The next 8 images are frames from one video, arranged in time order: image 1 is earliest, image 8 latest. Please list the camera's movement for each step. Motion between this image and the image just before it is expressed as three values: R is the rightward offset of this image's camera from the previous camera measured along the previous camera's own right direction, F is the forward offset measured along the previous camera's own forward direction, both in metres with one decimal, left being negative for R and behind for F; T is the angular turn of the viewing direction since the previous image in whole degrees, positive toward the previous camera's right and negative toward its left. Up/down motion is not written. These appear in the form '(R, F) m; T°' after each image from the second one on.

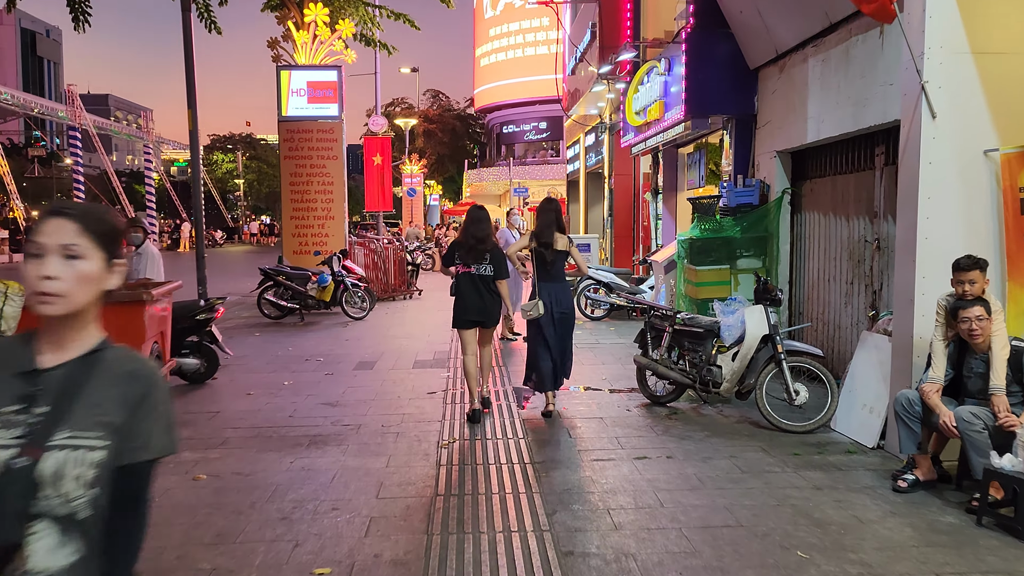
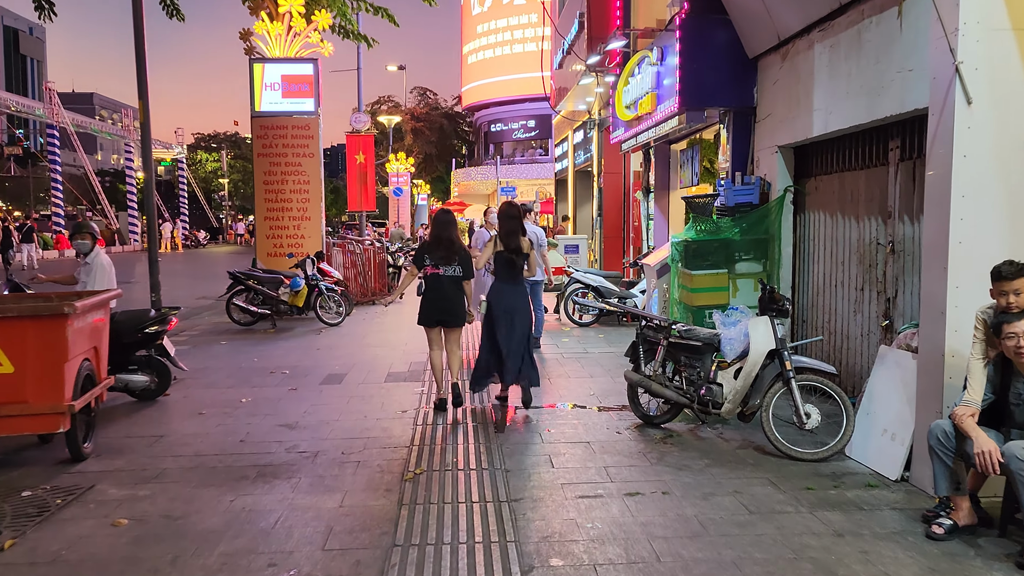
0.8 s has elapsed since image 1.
(+0.1, +0.6) m; +1°
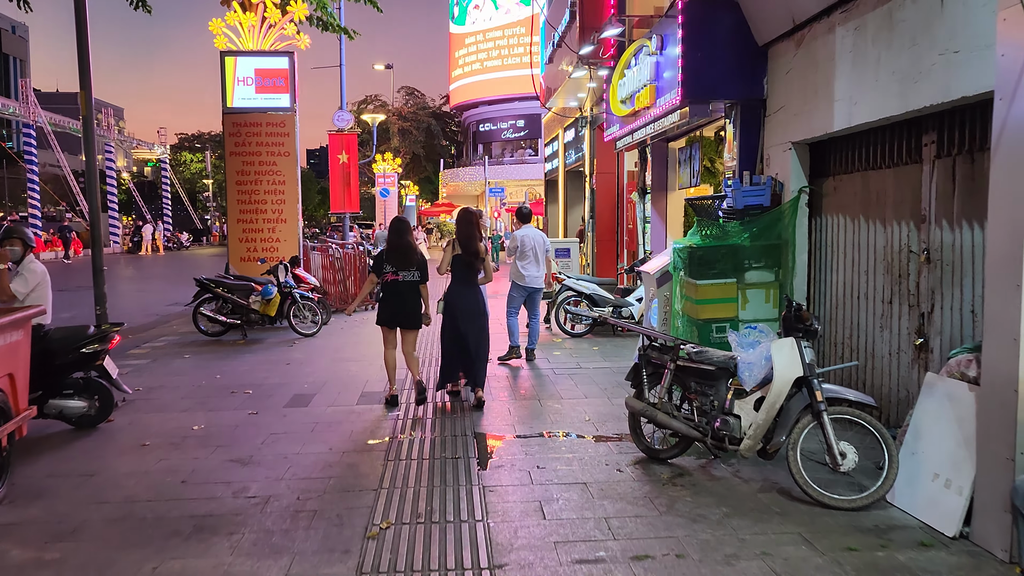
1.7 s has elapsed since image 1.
(0.0, +0.7) m; +1°
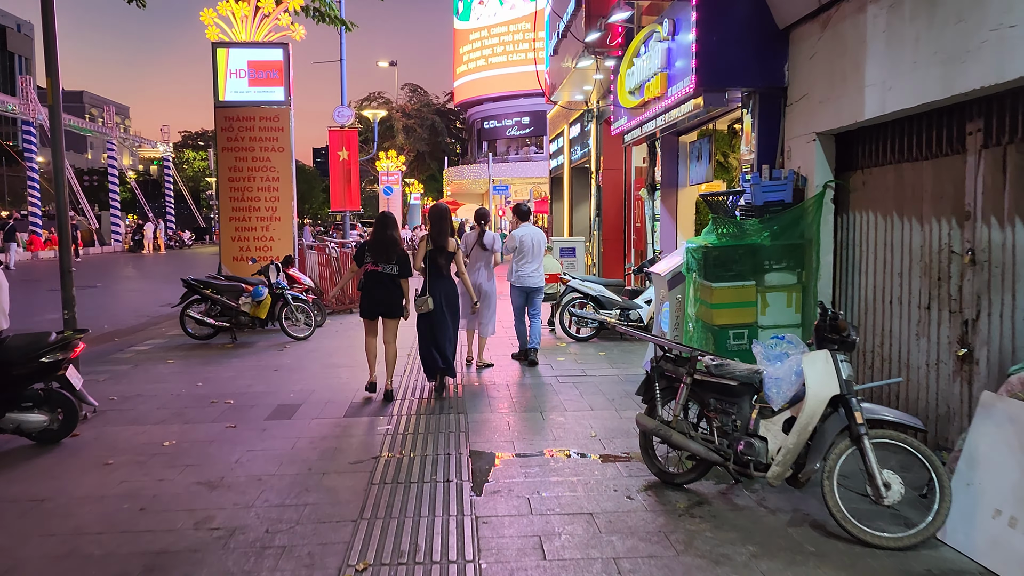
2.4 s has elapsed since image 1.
(0.0, +0.5) m; 0°
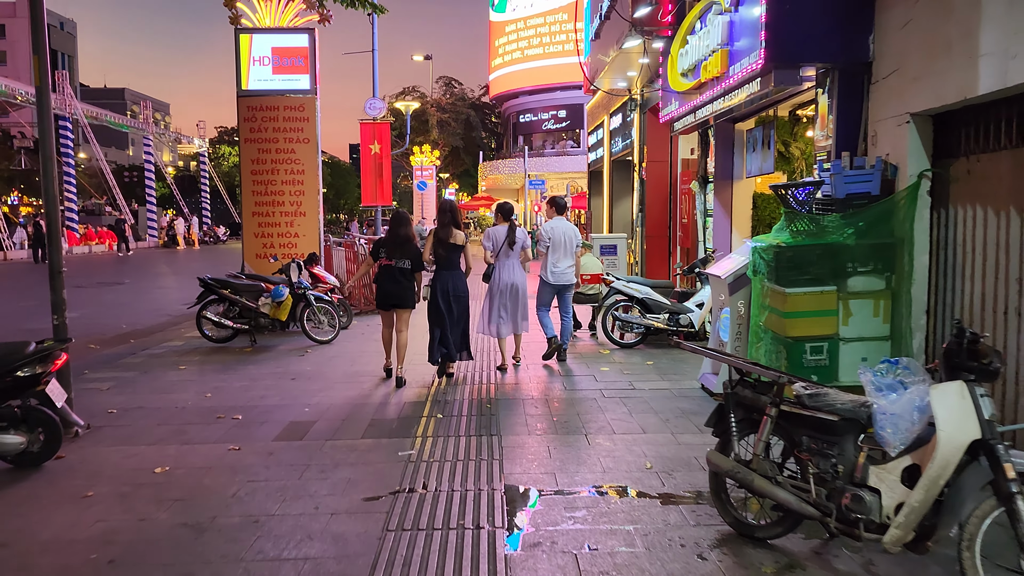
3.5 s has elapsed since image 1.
(0.0, +0.7) m; -2°
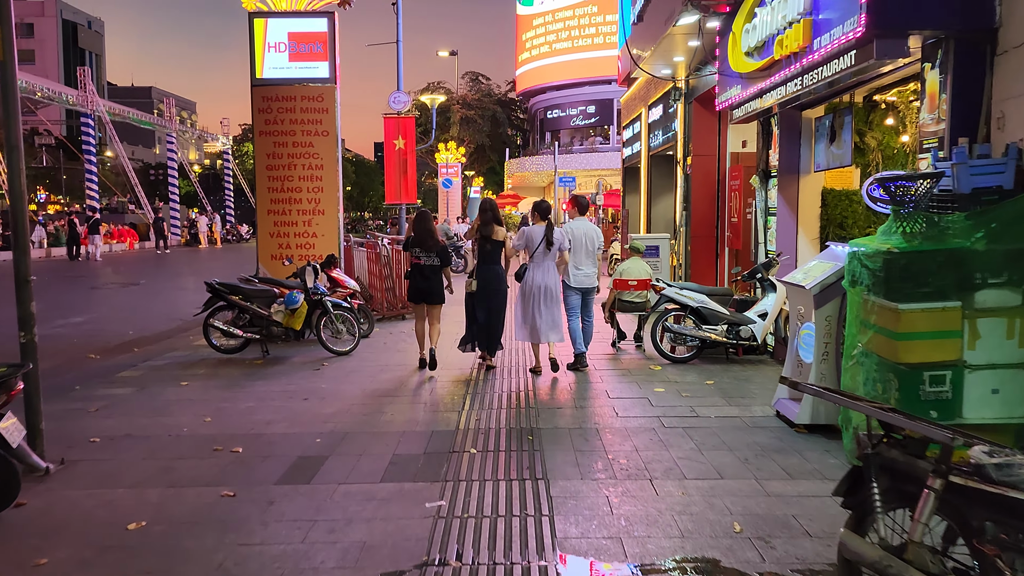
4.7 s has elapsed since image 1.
(-0.1, +0.8) m; -2°
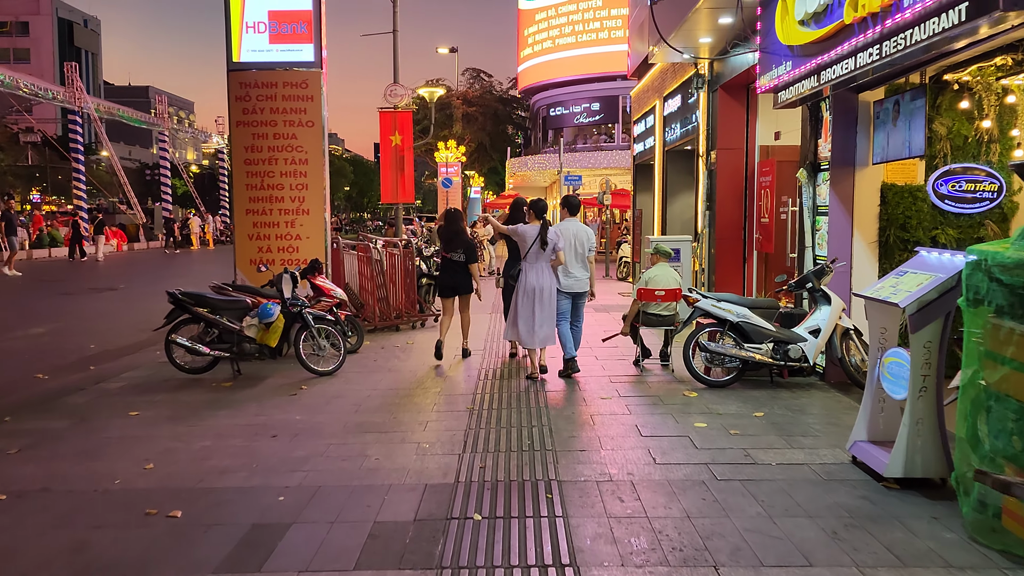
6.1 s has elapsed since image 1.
(-0.1, +1.0) m; 0°
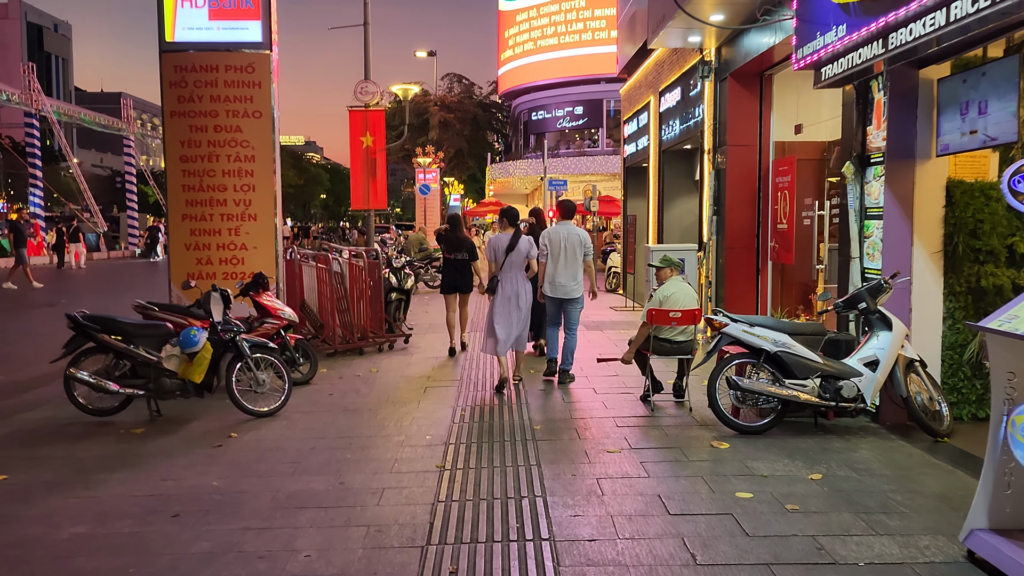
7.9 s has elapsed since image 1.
(0.0, +1.2) m; +1°
